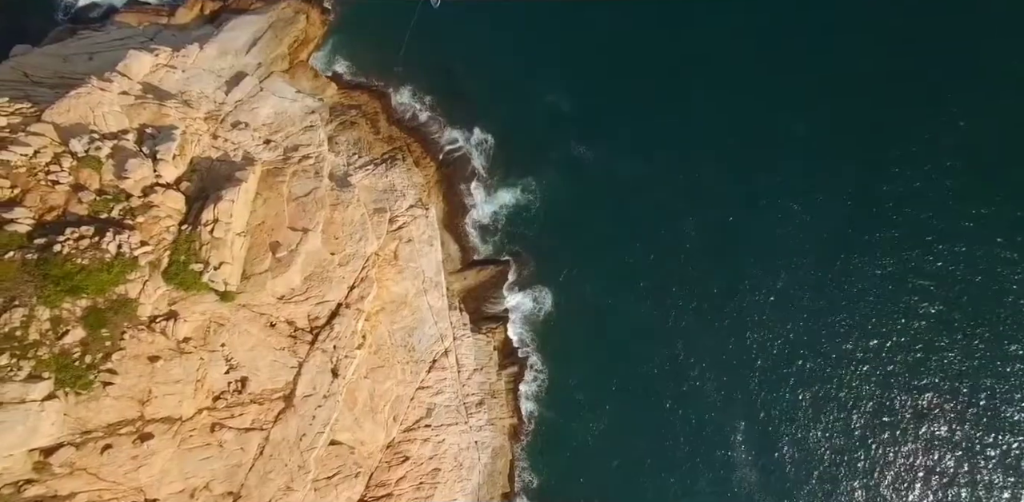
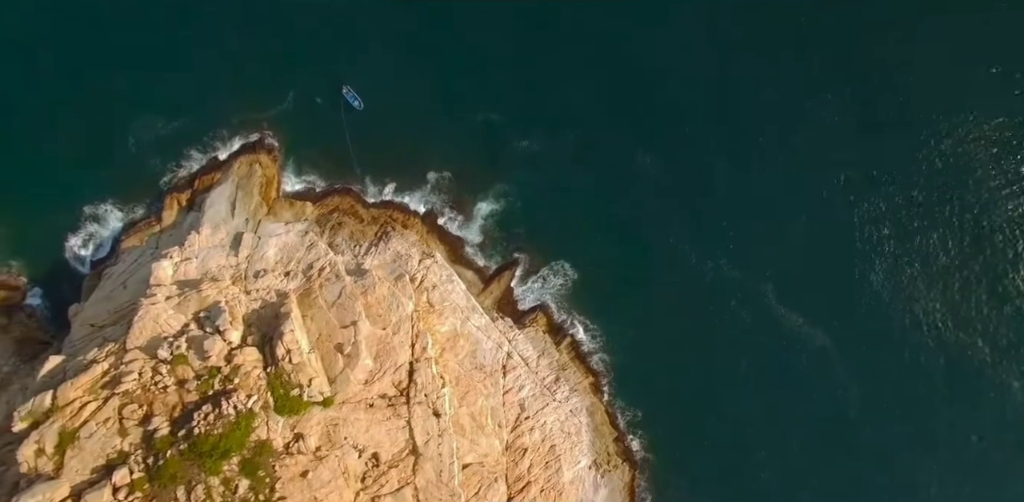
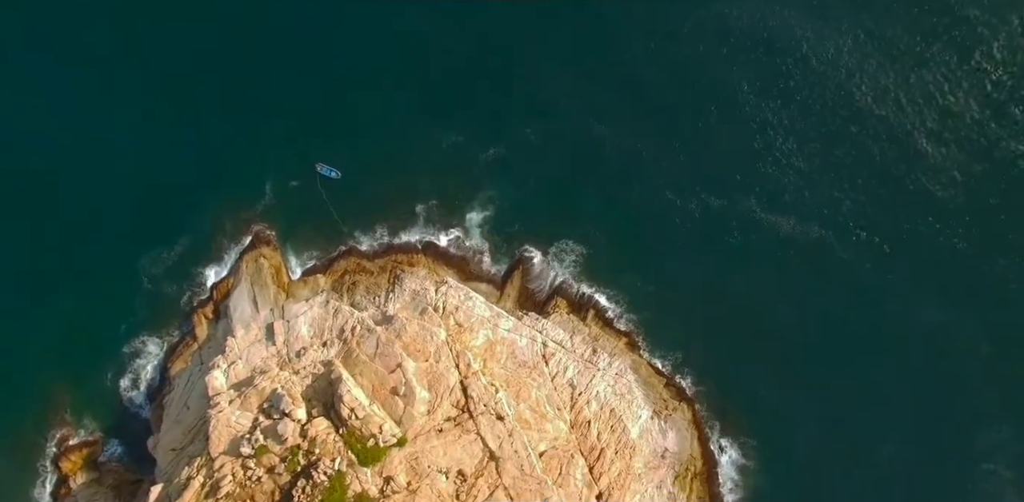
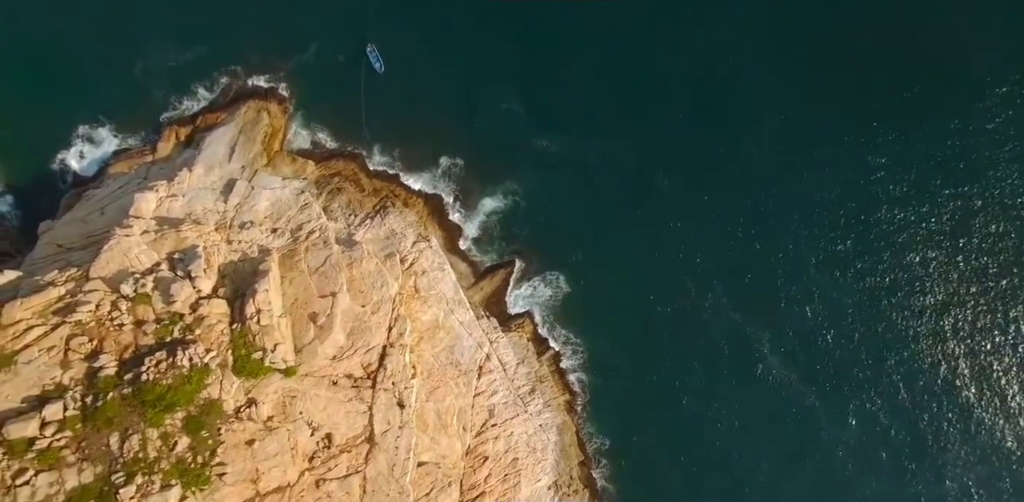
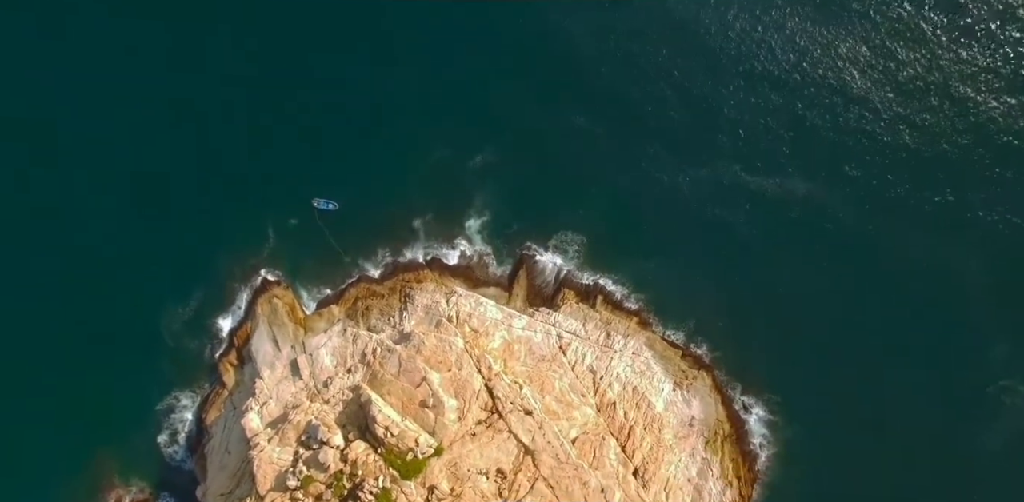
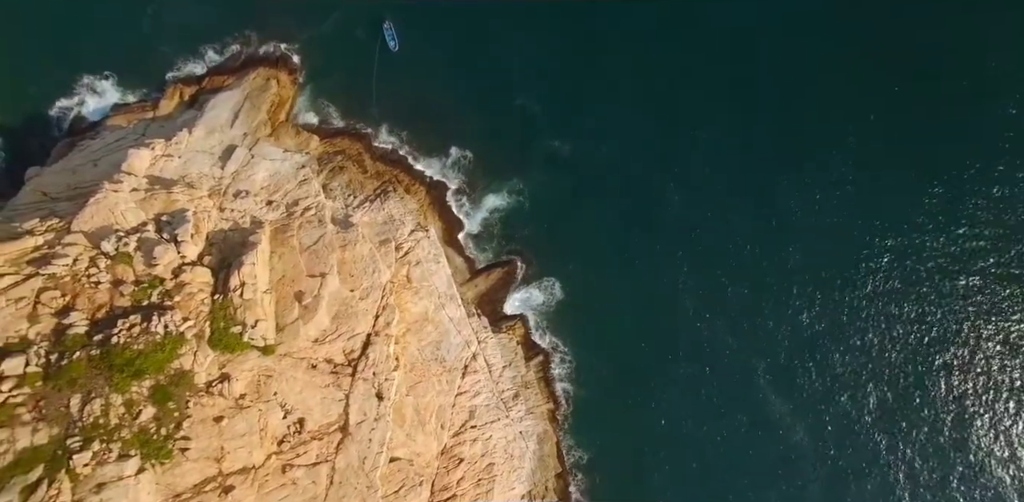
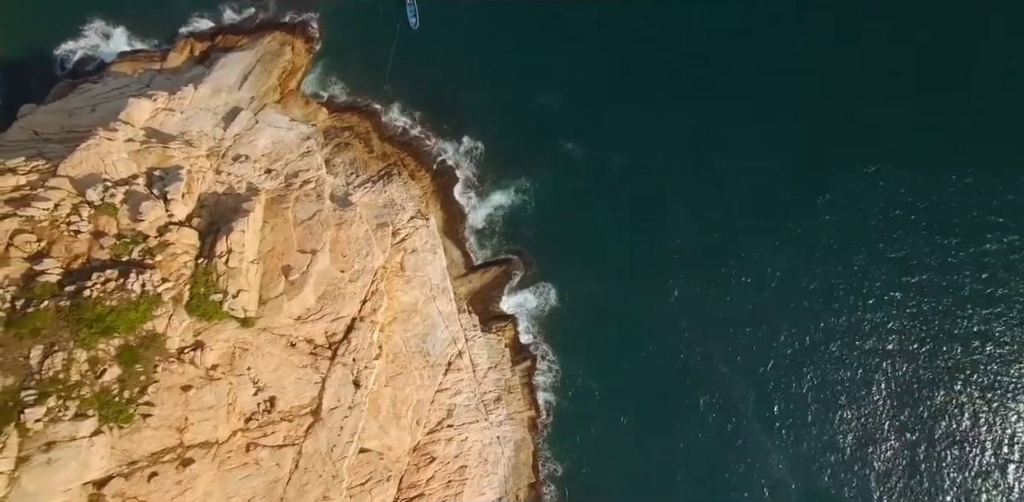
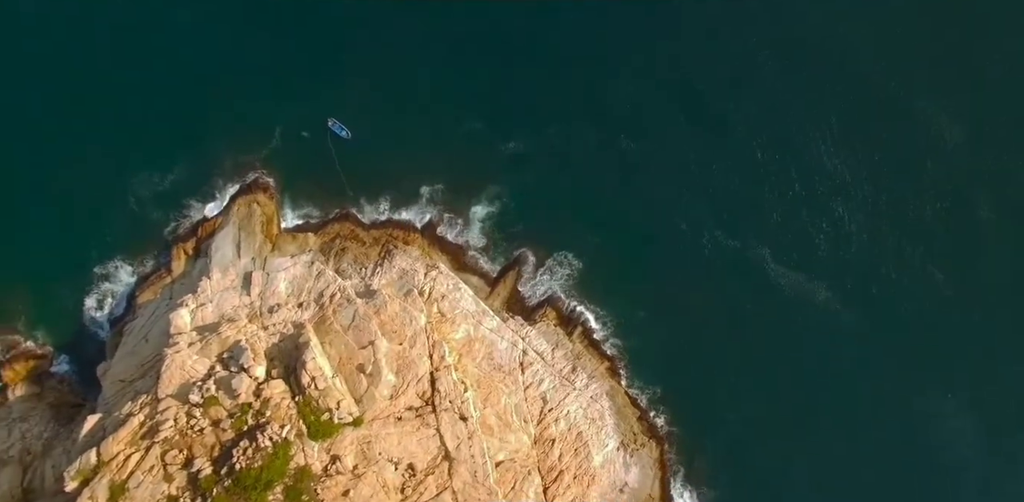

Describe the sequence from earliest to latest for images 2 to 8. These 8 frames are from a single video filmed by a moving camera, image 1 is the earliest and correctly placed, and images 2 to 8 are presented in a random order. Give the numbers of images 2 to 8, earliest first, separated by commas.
7, 6, 4, 2, 8, 3, 5
